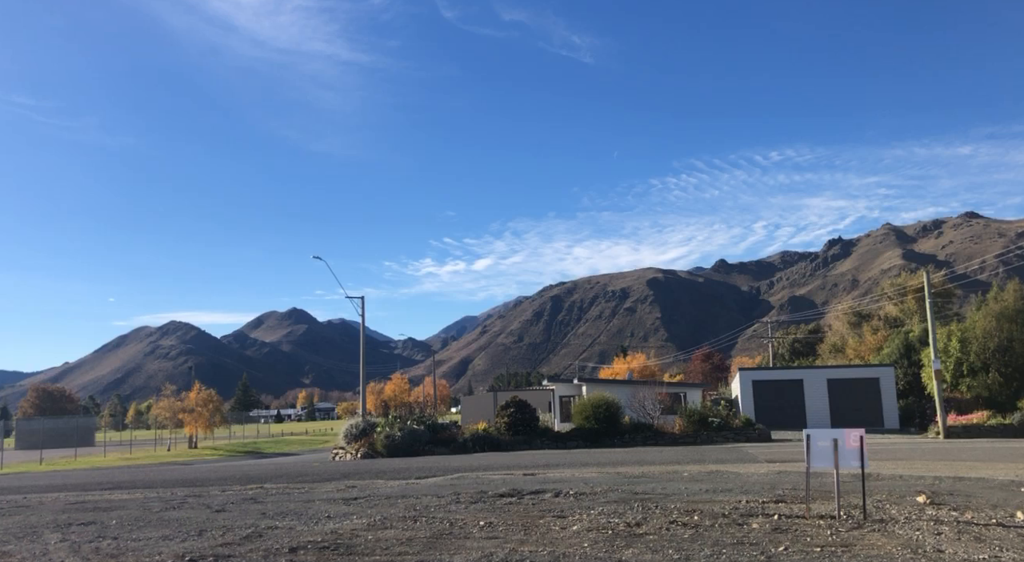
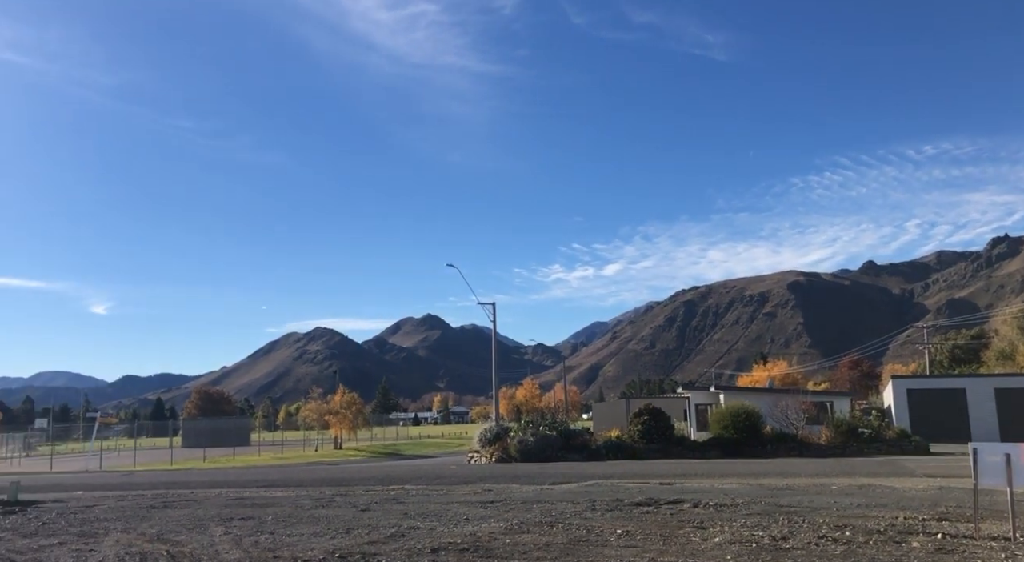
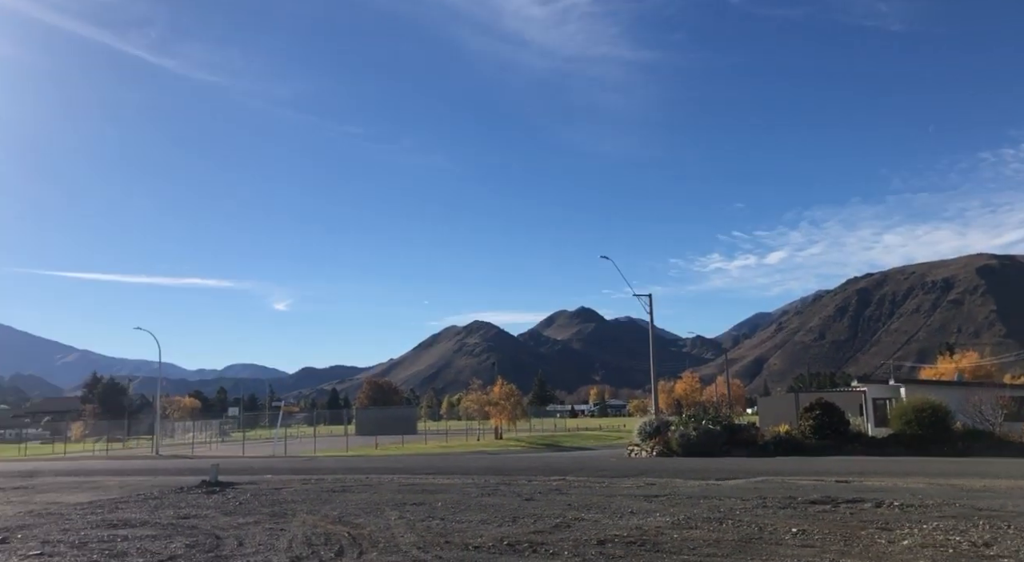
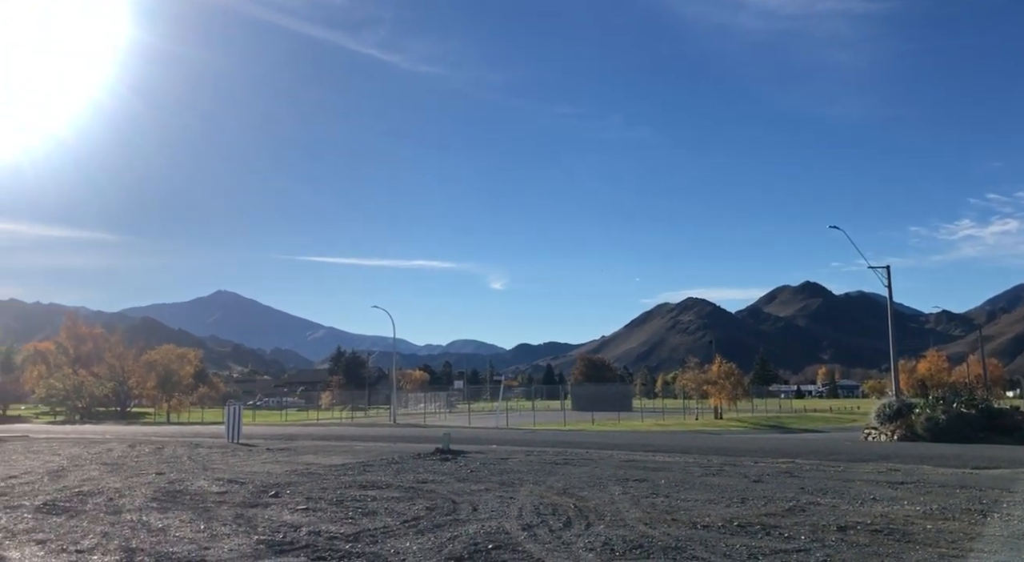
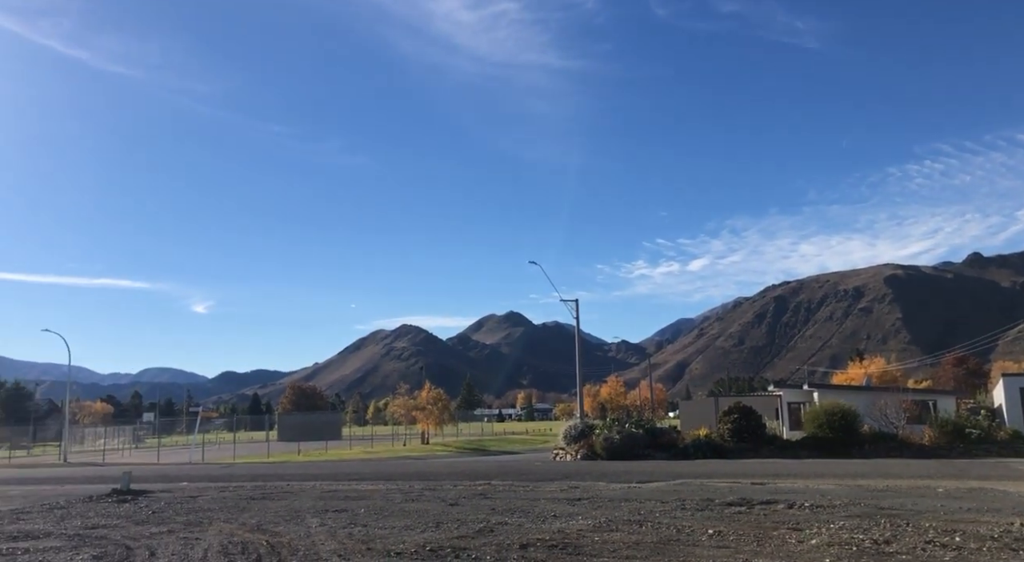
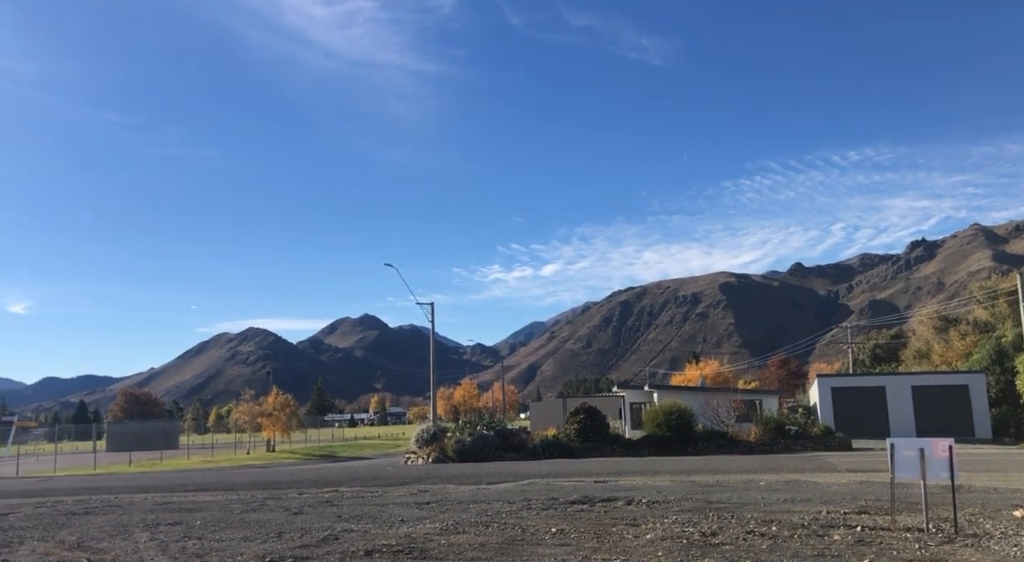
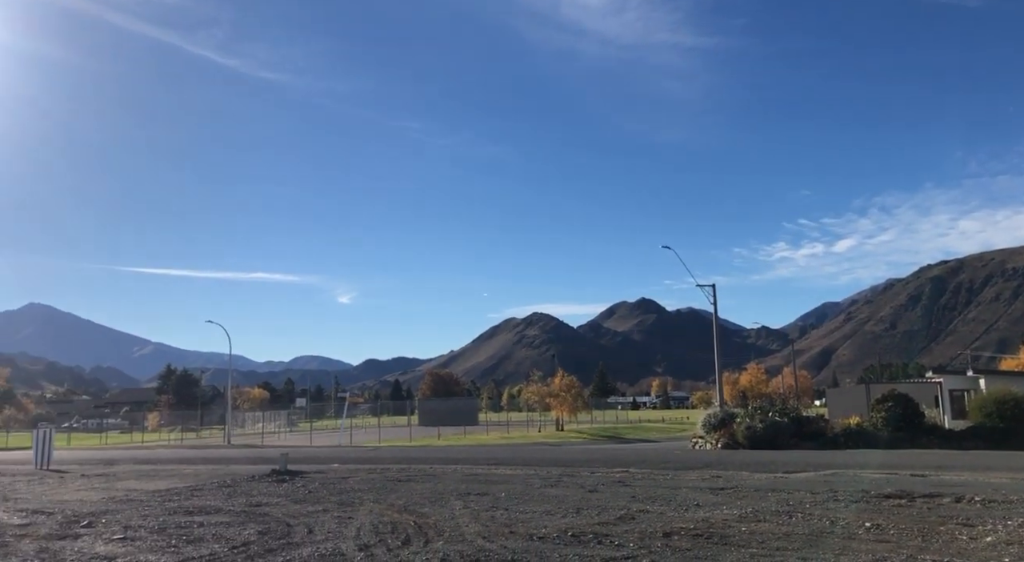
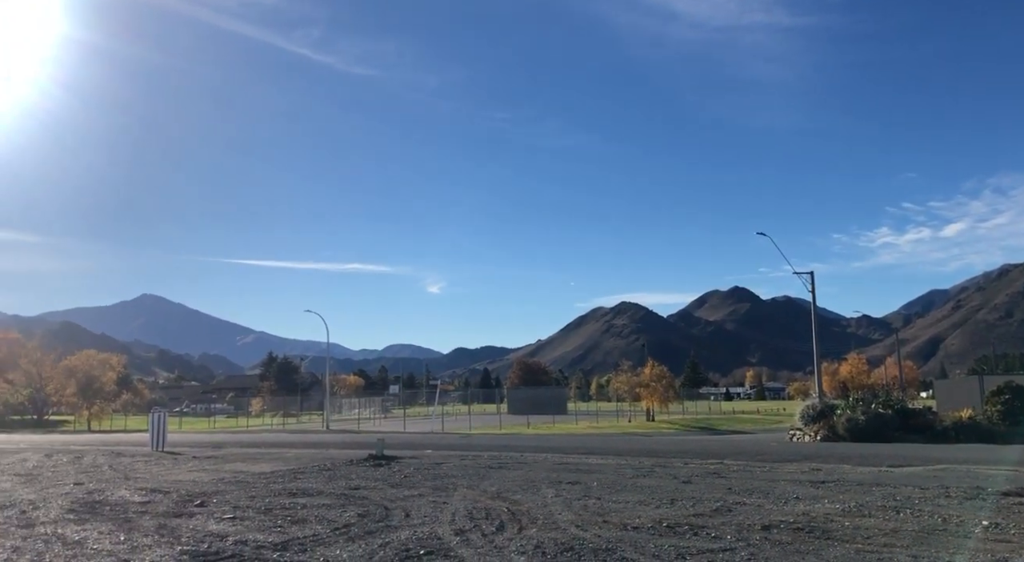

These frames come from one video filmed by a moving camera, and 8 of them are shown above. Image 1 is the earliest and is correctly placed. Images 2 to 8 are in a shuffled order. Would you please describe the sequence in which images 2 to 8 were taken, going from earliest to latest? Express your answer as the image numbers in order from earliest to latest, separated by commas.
6, 2, 5, 3, 7, 8, 4
